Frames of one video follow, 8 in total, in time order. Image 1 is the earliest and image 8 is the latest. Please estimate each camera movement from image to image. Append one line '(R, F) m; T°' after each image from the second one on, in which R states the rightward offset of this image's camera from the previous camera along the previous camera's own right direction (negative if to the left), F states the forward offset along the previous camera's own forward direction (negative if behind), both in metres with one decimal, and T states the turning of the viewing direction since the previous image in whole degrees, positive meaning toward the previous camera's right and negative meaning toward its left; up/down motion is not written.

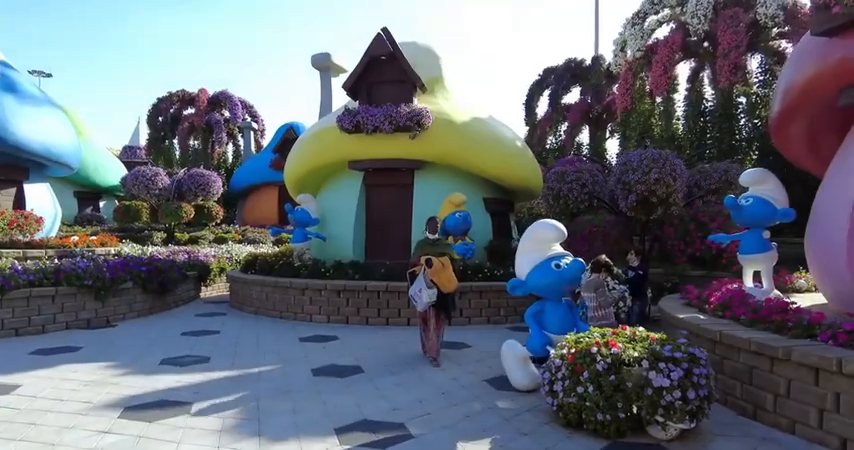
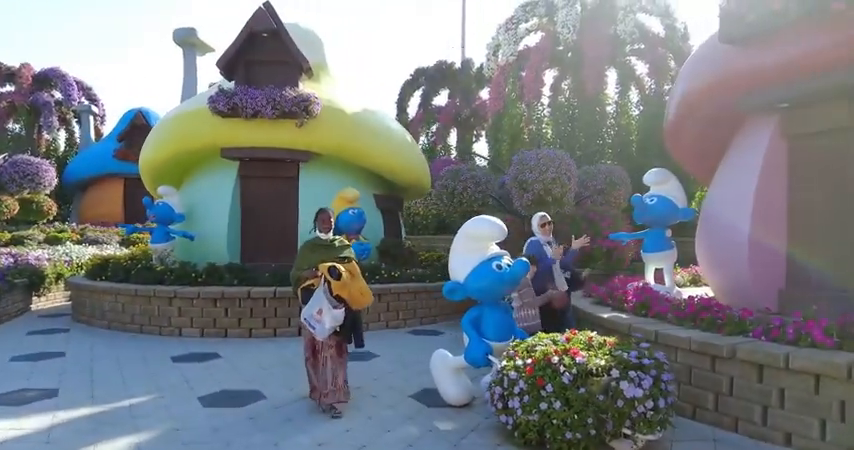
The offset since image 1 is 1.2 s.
(-0.4, +0.6) m; +14°
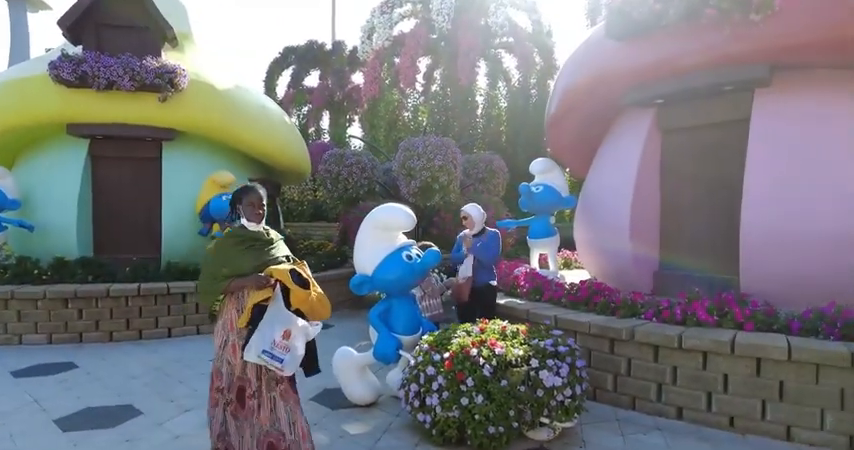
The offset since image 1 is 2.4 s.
(-0.3, +0.3) m; +14°
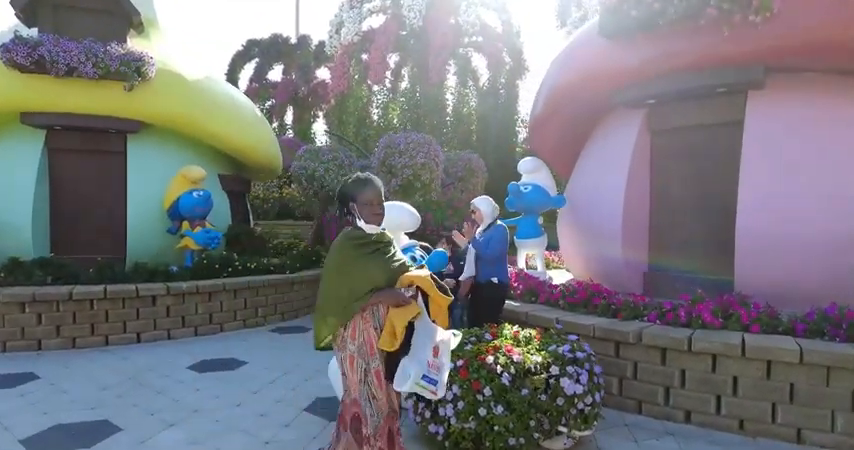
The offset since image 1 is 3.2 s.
(-0.3, +0.2) m; +4°
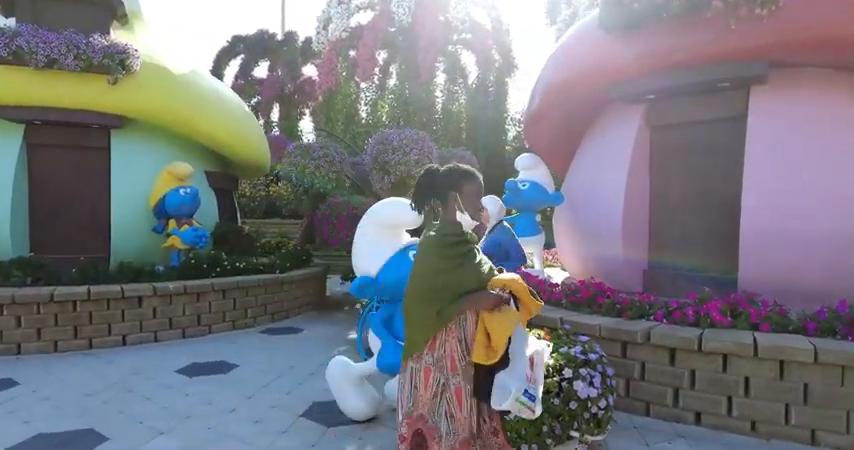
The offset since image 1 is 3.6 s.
(-0.1, +0.1) m; +1°
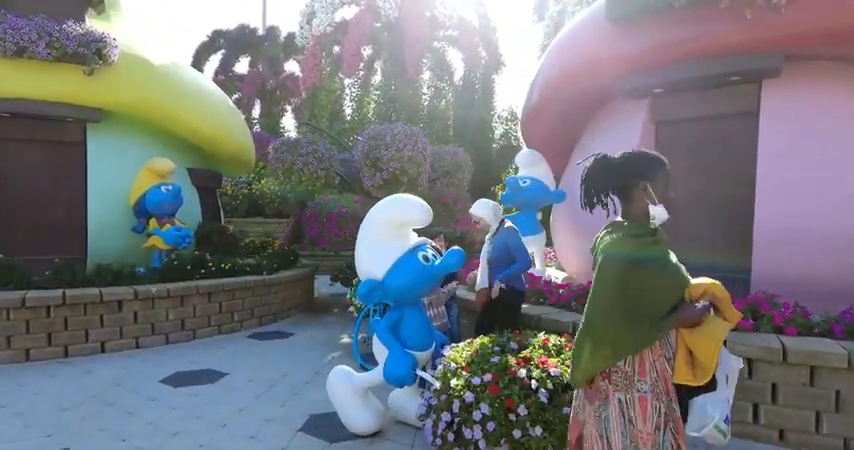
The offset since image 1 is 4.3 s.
(-0.2, +0.2) m; +2°
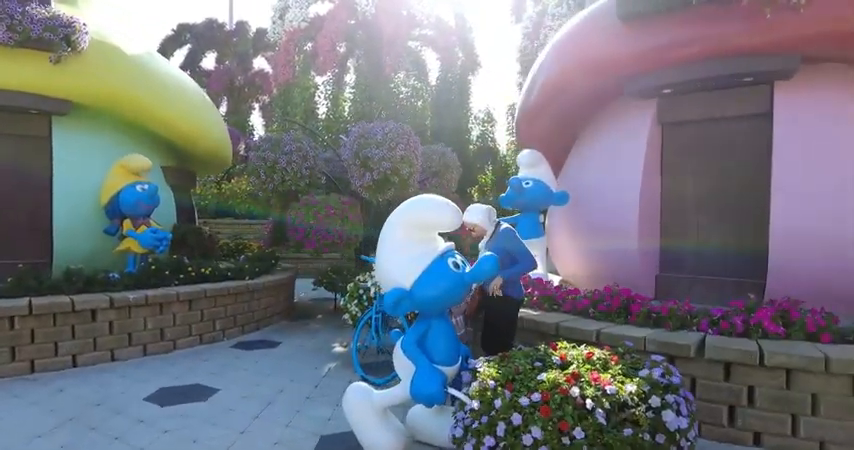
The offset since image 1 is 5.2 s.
(-0.3, +0.3) m; +4°
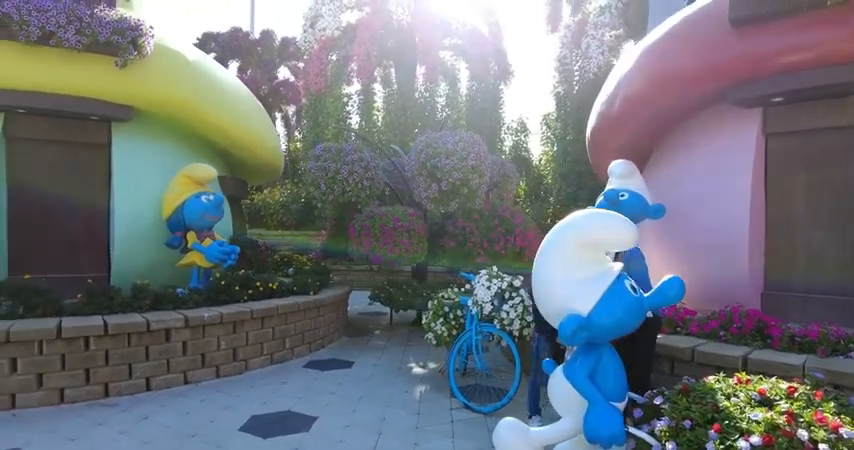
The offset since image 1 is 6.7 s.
(-0.7, +0.3) m; 0°
